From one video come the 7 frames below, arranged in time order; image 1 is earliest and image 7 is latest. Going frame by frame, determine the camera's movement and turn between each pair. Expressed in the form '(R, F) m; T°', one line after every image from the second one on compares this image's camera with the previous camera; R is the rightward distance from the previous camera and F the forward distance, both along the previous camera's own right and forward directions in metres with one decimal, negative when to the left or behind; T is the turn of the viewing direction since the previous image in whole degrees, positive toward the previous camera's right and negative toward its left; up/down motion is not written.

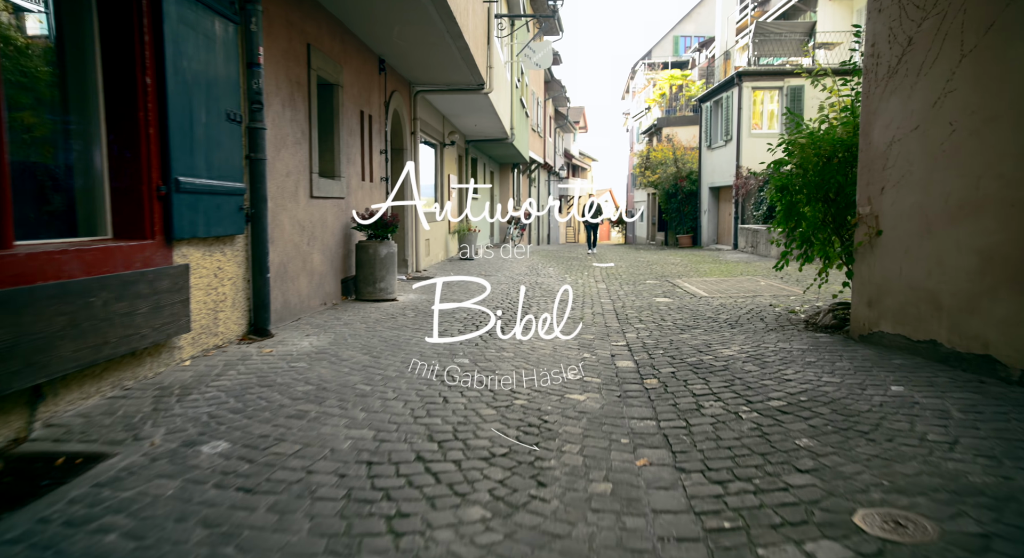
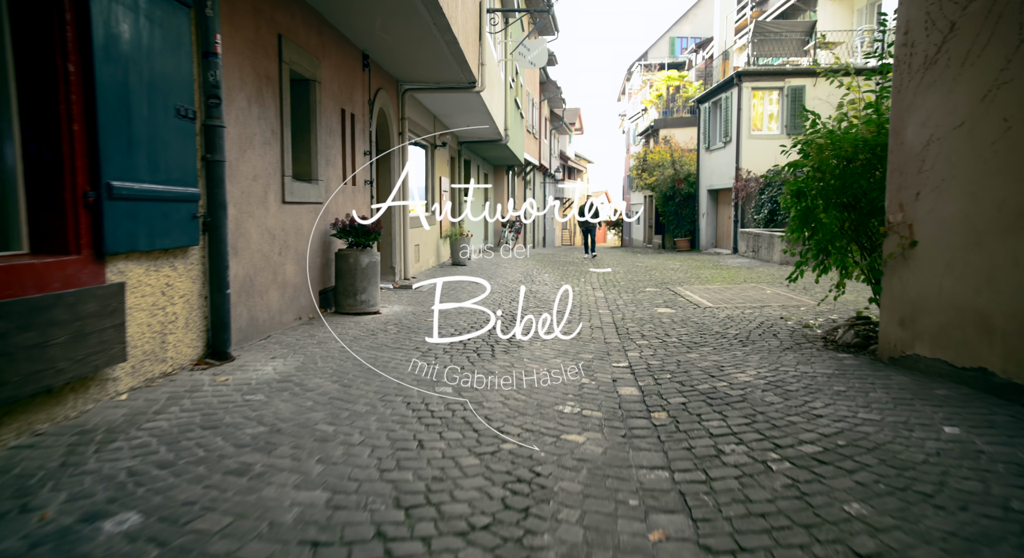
(0.0, +0.5) m; 0°
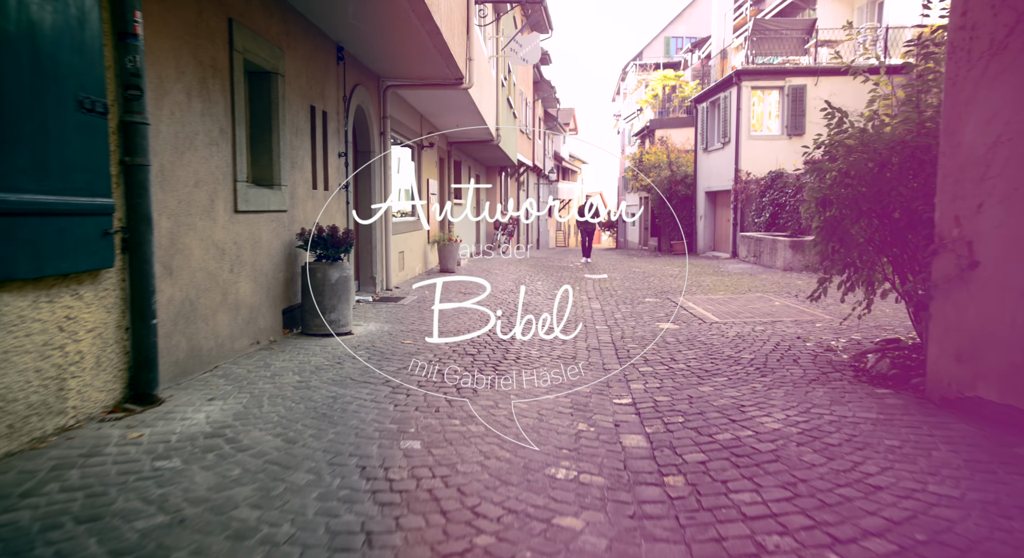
(+0.1, +0.6) m; +1°
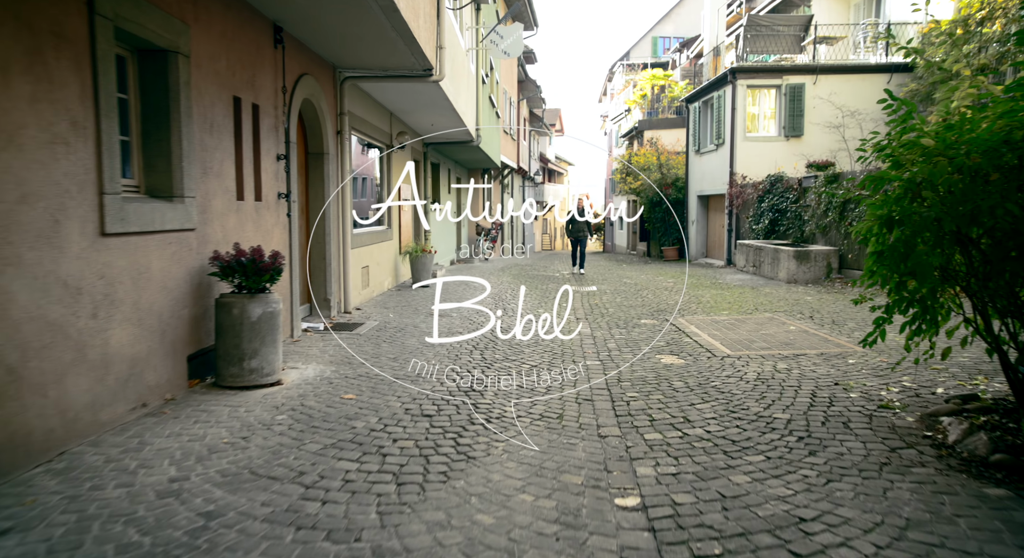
(+0.1, +1.1) m; +1°
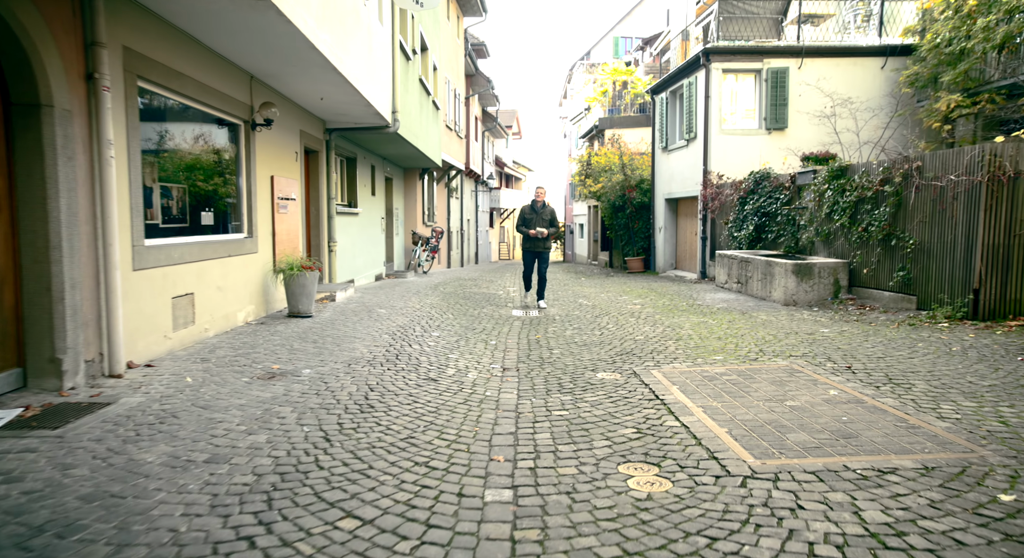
(+0.7, +3.0) m; +3°
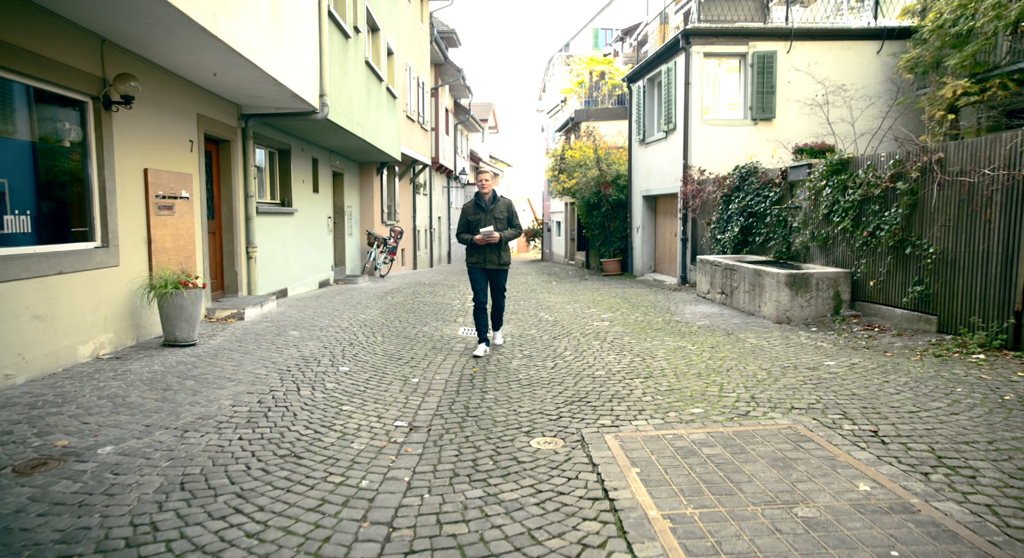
(+0.6, +1.7) m; +1°
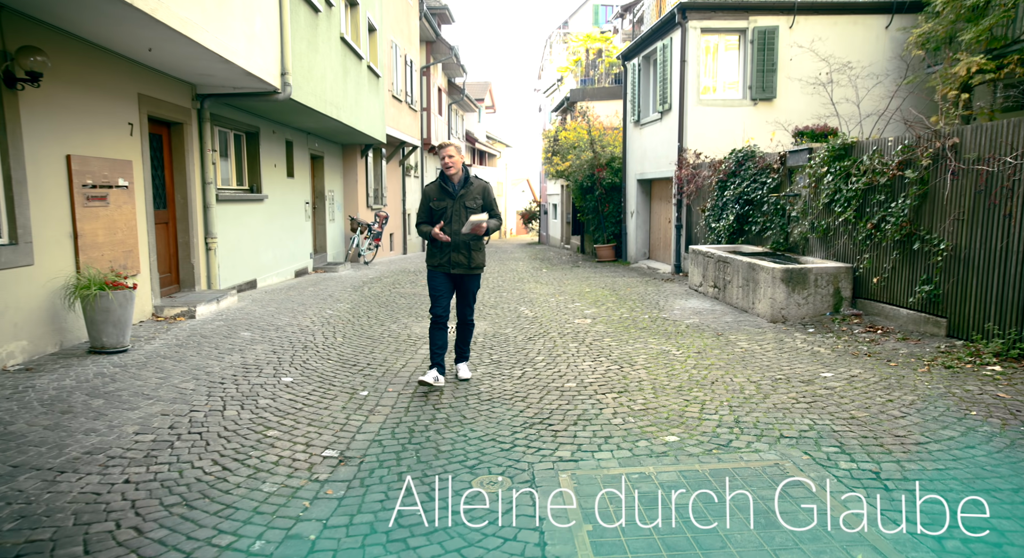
(+0.4, +0.7) m; 0°
